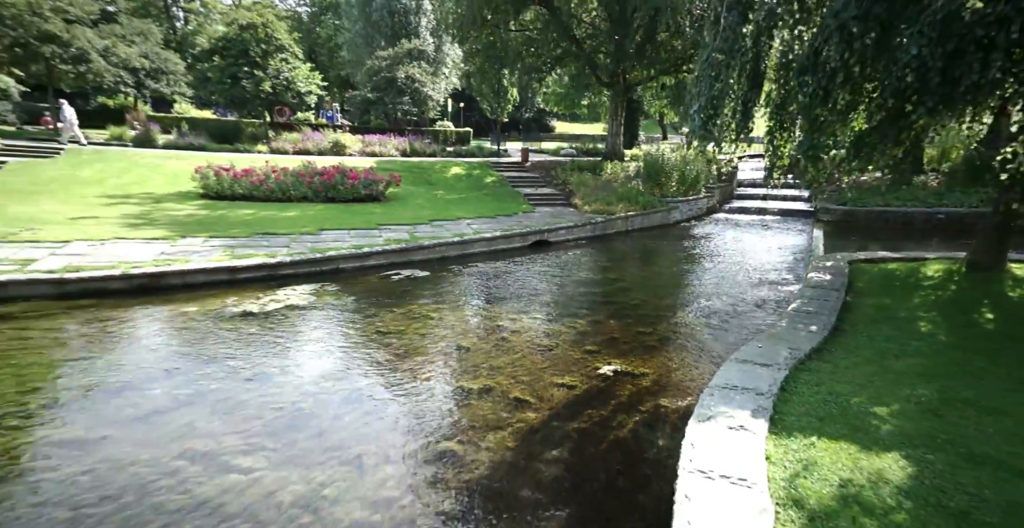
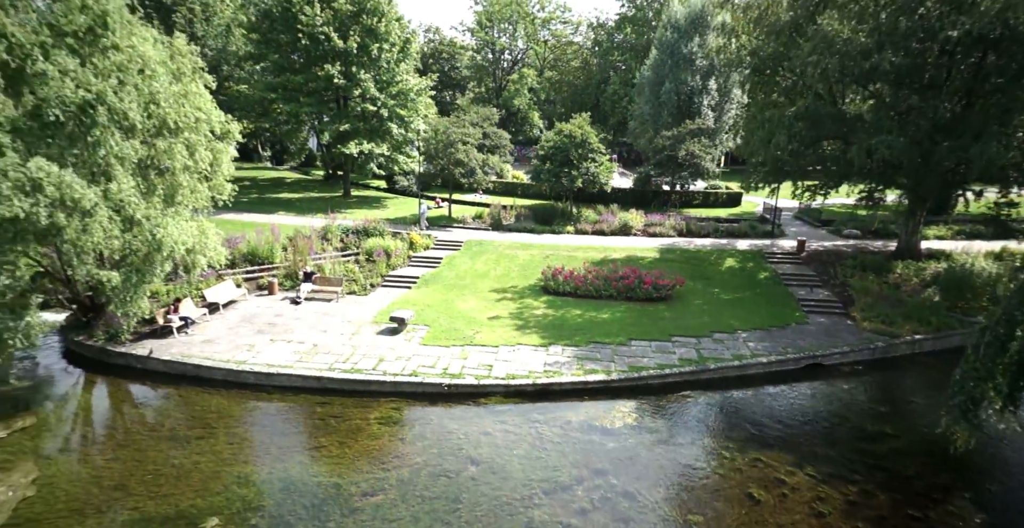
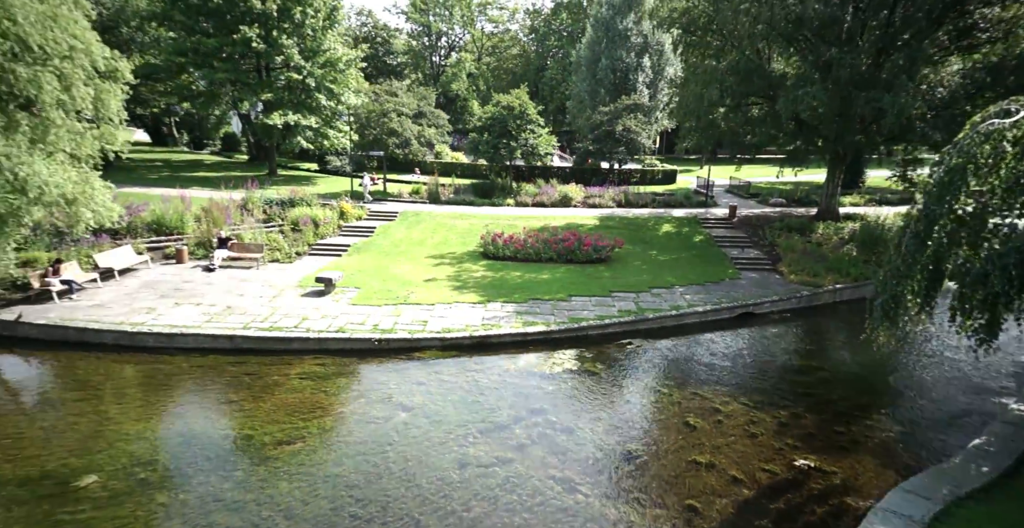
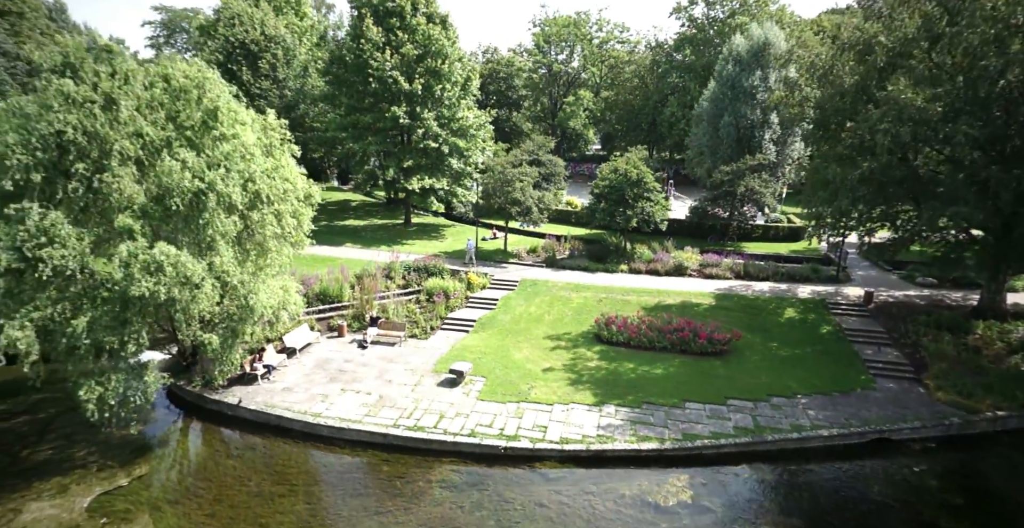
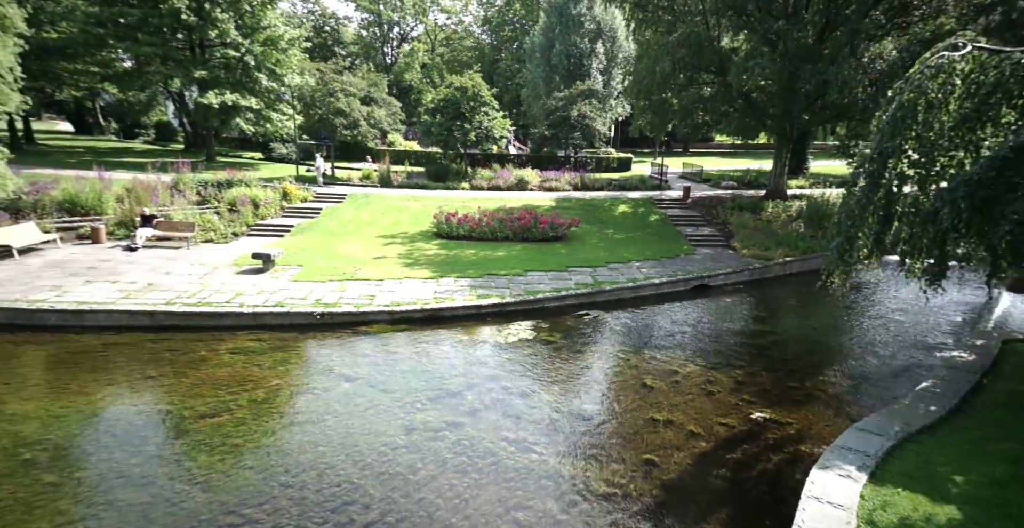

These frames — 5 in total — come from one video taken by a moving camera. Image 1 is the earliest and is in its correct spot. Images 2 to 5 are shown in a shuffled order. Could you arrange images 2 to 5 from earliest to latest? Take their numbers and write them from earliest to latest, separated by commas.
5, 3, 2, 4
